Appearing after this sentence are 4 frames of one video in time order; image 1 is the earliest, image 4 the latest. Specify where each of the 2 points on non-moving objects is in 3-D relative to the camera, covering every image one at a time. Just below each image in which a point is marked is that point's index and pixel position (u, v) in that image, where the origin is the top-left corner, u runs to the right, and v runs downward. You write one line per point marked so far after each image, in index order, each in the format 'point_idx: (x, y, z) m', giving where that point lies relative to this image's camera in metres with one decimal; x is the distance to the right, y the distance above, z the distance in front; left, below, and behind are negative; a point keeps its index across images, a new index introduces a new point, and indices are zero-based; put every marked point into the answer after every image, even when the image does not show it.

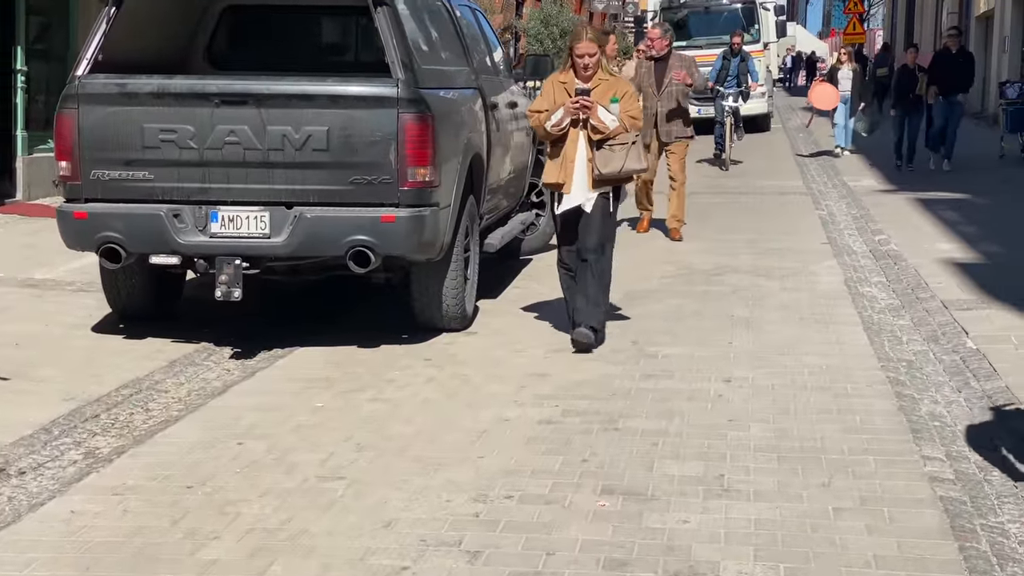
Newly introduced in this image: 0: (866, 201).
0: (+3.5, +0.9, +15.1) m
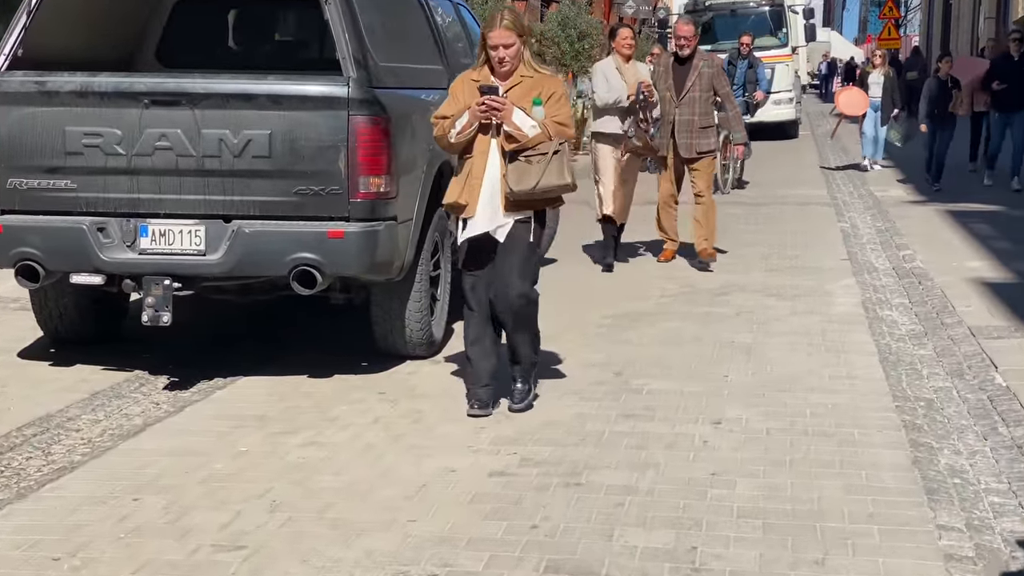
0: (+3.5, +0.7, +14.2) m
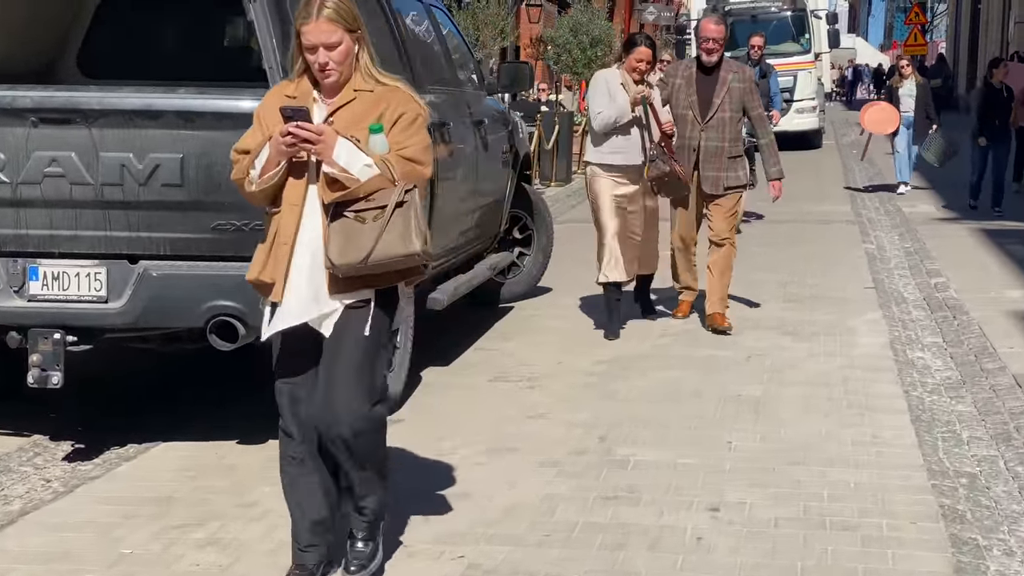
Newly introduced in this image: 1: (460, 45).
0: (+3.5, +0.5, +13.1) m
1: (-0.3, +1.4, +8.6) m
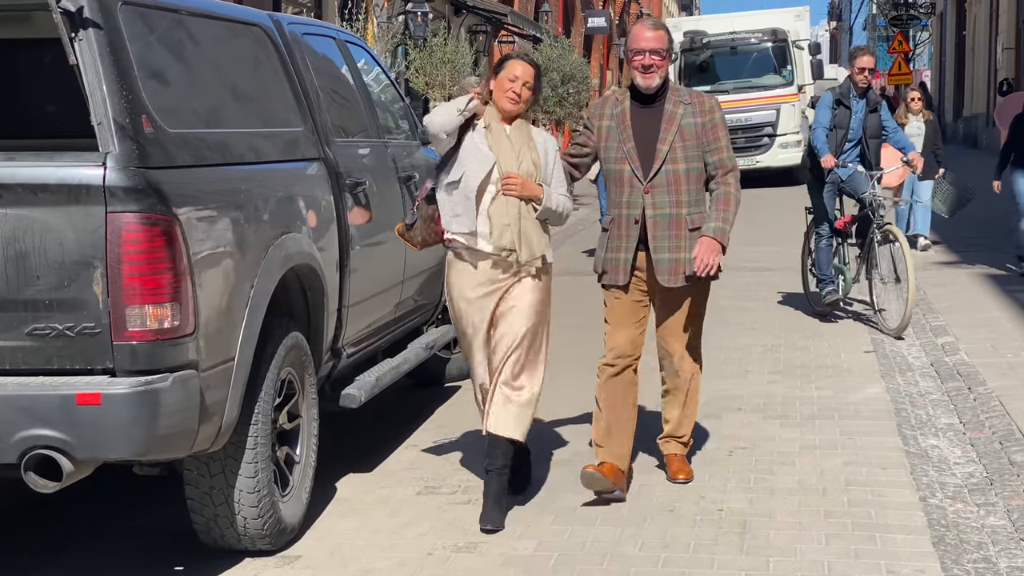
0: (+3.2, +0.1, +11.9) m
1: (-0.6, +1.0, +7.5) m
